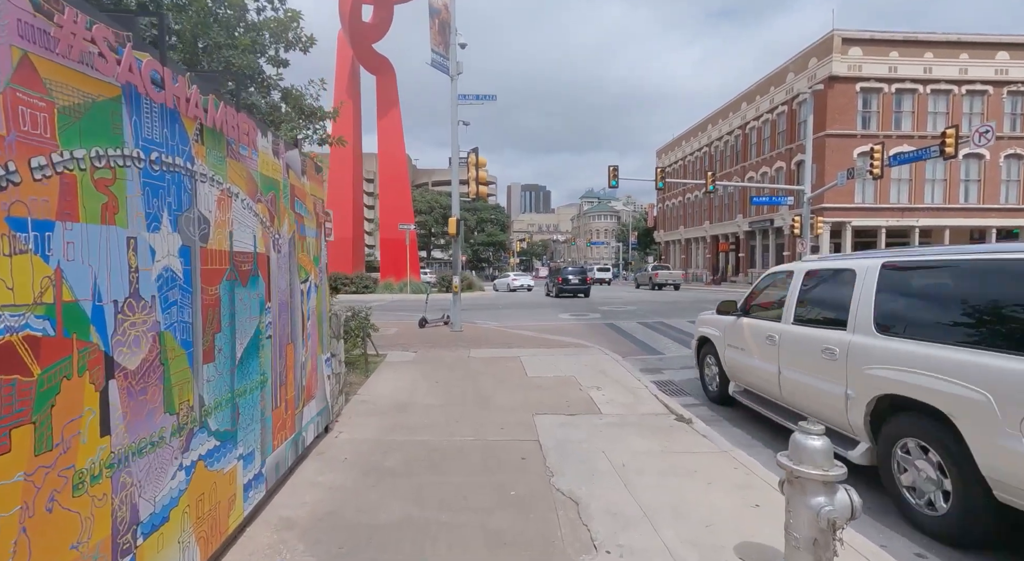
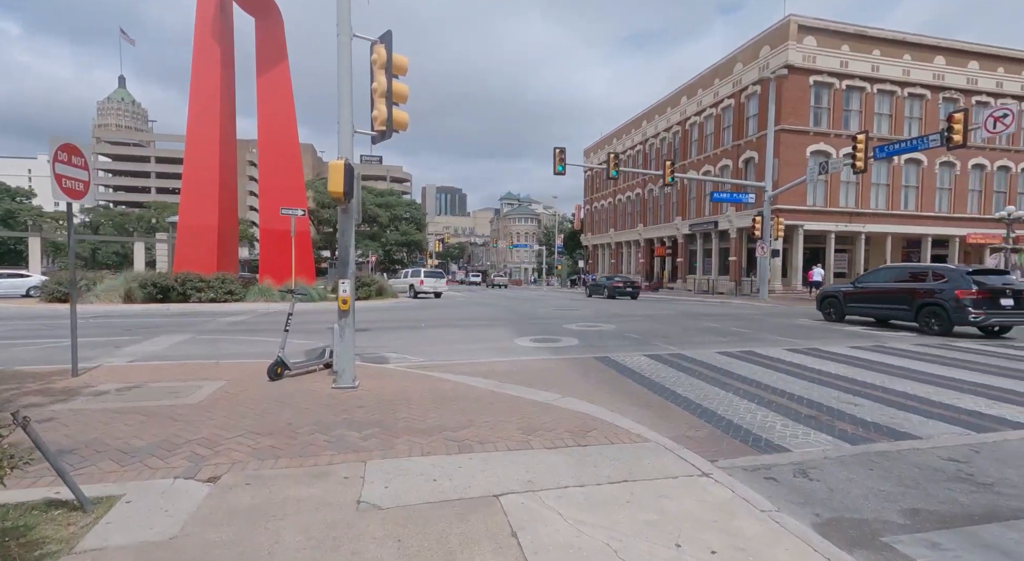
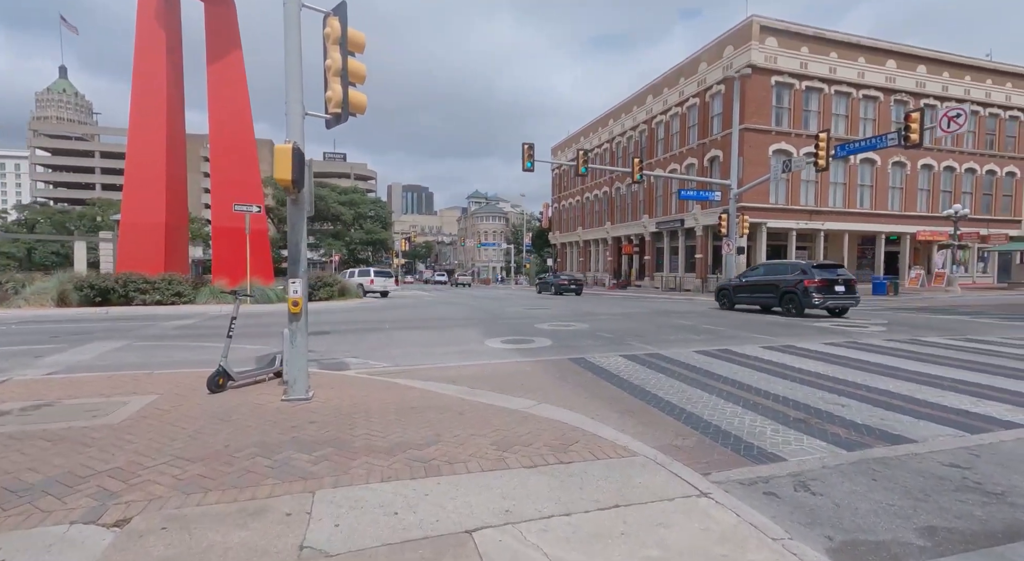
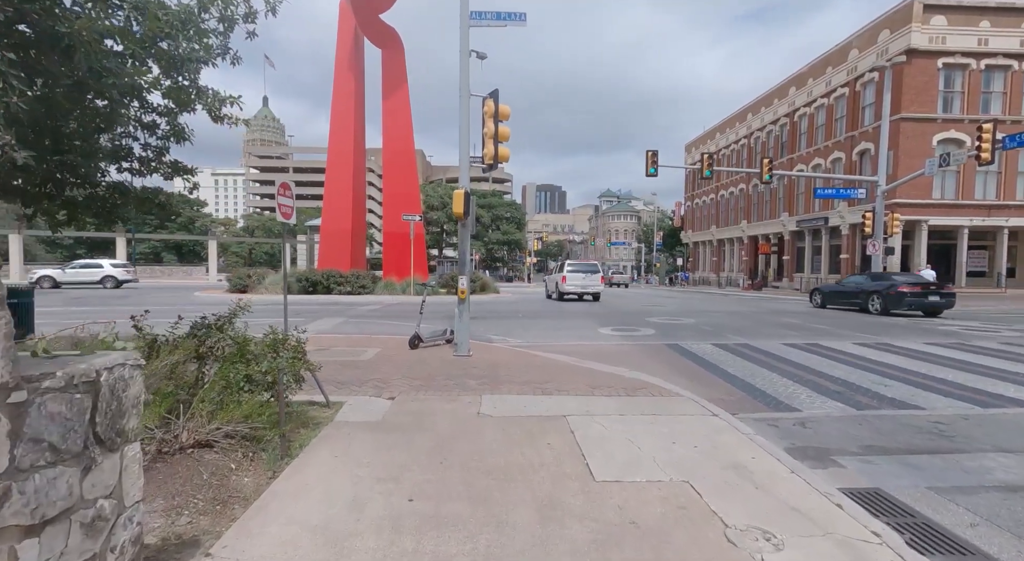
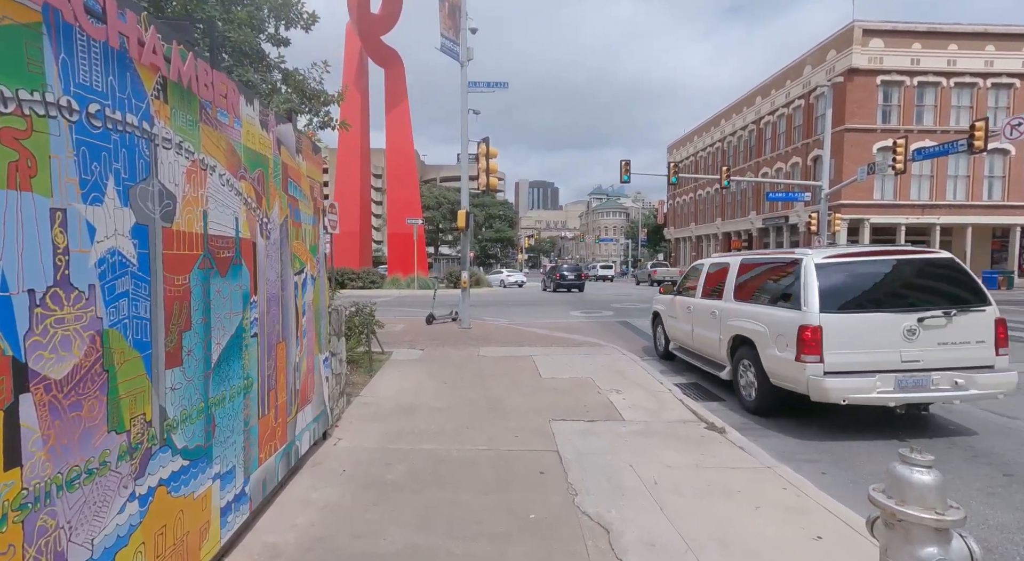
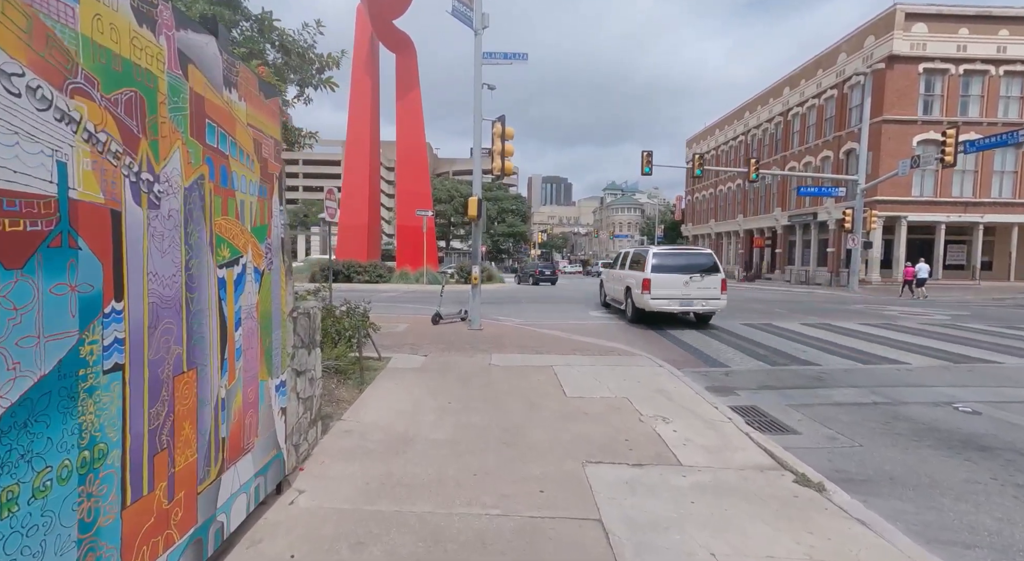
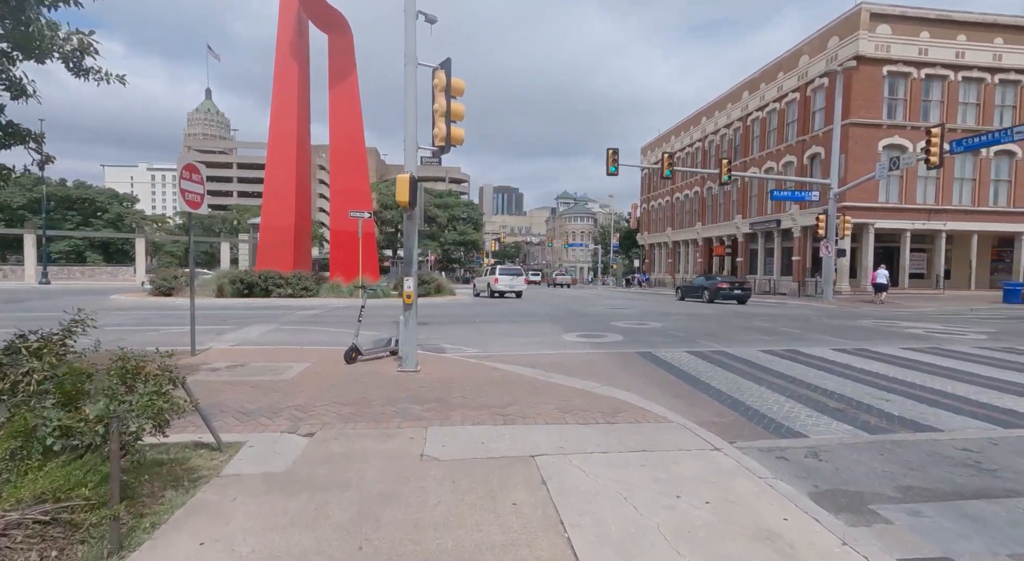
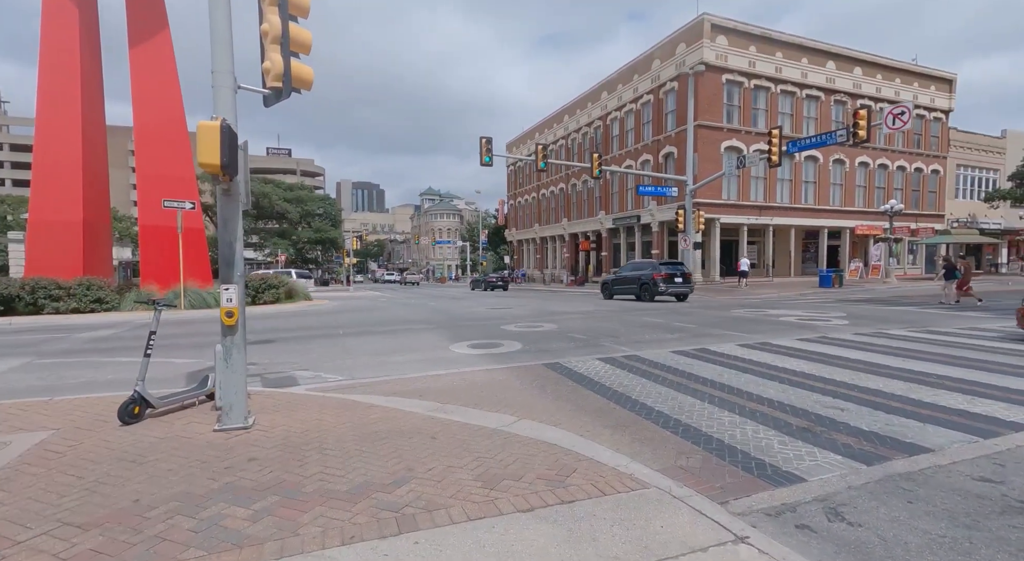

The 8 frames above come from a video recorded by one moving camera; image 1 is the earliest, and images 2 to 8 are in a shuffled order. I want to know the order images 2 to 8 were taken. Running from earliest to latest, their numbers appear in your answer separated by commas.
5, 6, 4, 7, 2, 3, 8
